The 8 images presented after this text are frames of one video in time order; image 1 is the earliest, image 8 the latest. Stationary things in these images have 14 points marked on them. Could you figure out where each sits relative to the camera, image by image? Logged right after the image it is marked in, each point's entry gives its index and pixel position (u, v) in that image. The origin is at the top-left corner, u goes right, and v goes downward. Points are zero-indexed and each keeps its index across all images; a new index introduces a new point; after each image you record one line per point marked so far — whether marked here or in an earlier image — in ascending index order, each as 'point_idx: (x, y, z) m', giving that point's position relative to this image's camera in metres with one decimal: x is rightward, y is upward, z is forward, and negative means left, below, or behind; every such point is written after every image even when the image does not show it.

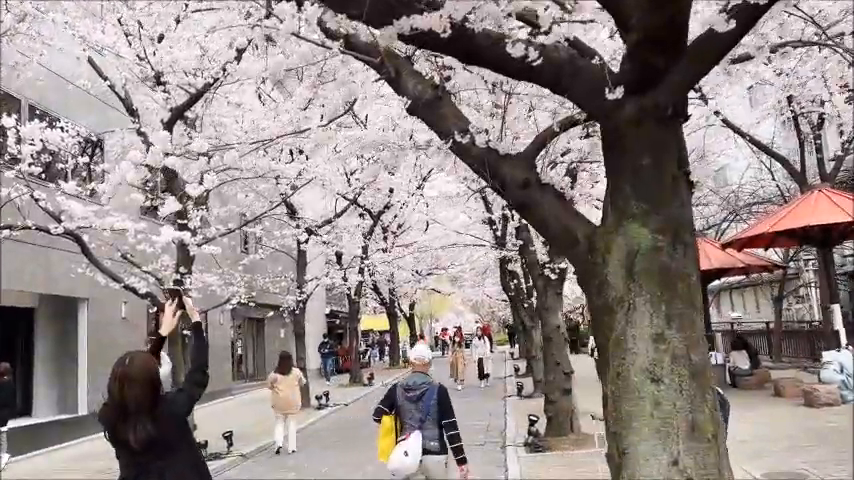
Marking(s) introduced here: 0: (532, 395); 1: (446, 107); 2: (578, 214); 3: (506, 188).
0: (+2.8, -4.2, +18.7) m
1: (+0.1, +1.0, +5.2) m
2: (+1.0, +0.2, +4.6) m
3: (+0.5, +0.4, +4.8) m
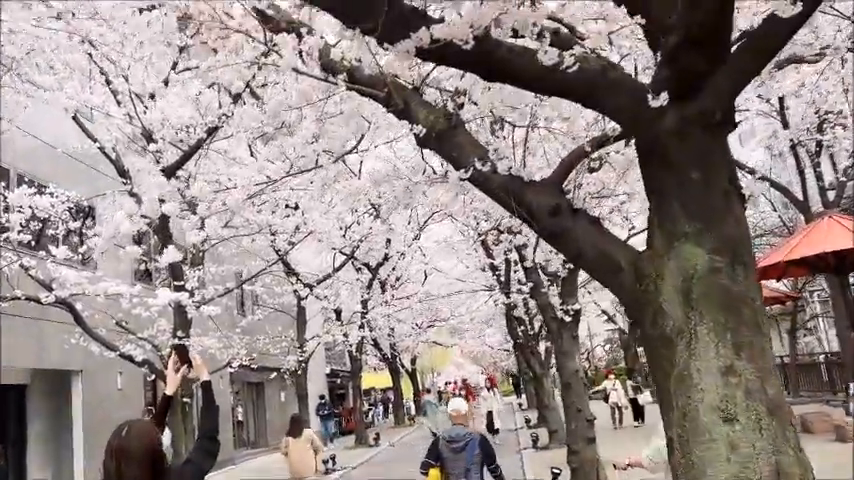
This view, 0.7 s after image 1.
0: (+3.1, -5.3, +18.0) m
1: (+0.2, +0.7, +4.9) m
2: (+1.2, 0.0, +4.2) m
3: (+0.7, +0.2, +4.4) m
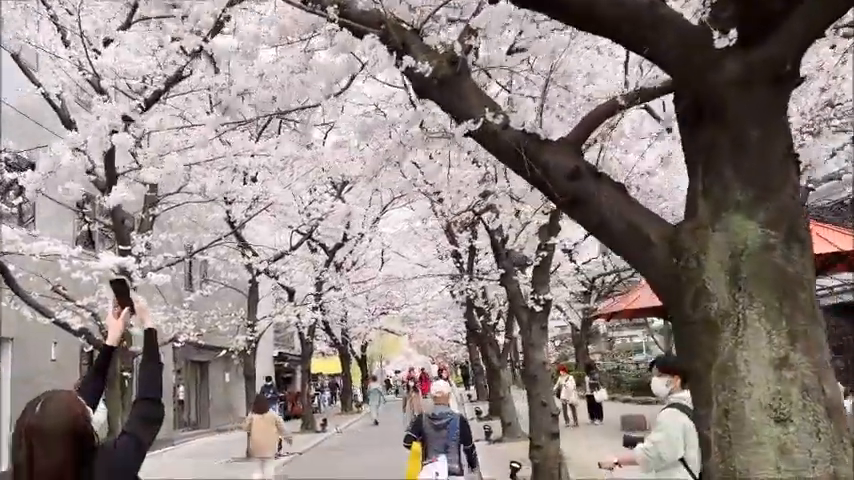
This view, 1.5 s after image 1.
0: (+1.9, -5.1, +17.6) m
1: (+0.2, +1.0, +4.3) m
2: (+1.2, +0.2, +3.7) m
3: (+0.7, +0.3, +3.9) m
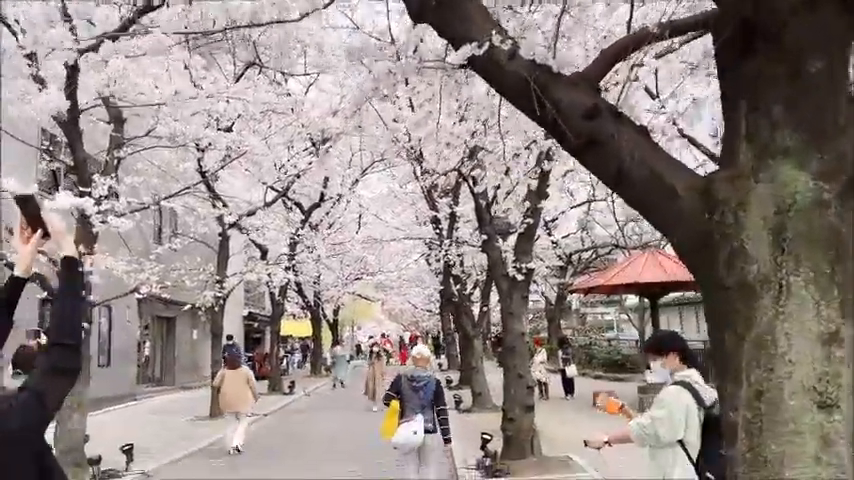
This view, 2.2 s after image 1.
0: (+1.1, -4.2, +17.3) m
1: (+0.2, +1.2, +3.7) m
2: (+1.1, +0.4, +3.2) m
3: (+0.7, +0.6, +3.3) m
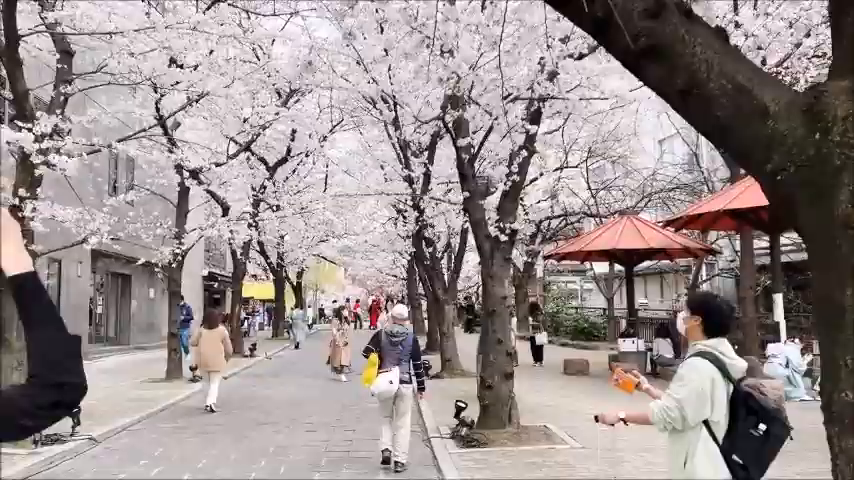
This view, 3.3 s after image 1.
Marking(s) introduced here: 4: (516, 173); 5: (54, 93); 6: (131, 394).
0: (+0.3, -3.3, +16.8) m
1: (+0.3, +1.5, +2.9) m
2: (+1.2, +0.6, +2.5) m
3: (+0.7, +0.9, +2.6) m
4: (+1.3, +1.0, +10.0) m
5: (-5.1, +2.0, +9.5) m
6: (-6.0, -3.1, +14.0) m
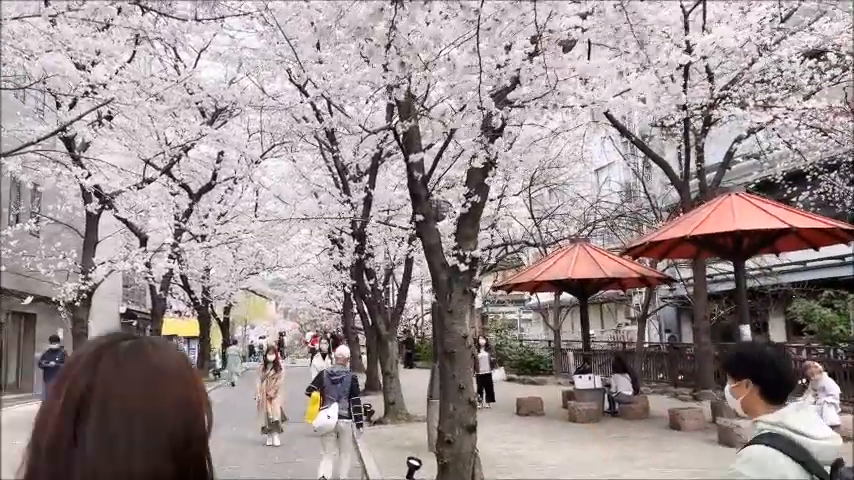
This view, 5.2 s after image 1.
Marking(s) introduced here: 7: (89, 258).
0: (-0.9, -4.0, +15.3) m
1: (+0.3, +1.5, +1.7) m
2: (+1.2, +0.6, +1.3) m
3: (+0.8, +0.8, +1.4) m
4: (+0.6, +0.6, +8.8) m
5: (-5.7, +1.6, +7.7) m
6: (-6.9, -3.7, +11.8) m
7: (-7.3, -0.4, +14.9) m
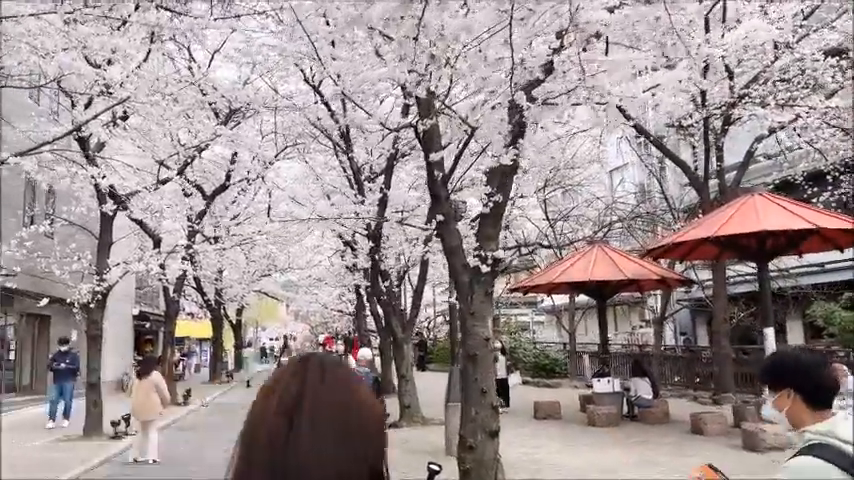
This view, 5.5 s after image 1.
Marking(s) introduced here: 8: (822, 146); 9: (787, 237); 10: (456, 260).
0: (-0.6, -4.0, +15.1) m
1: (+0.5, +1.5, +1.5) m
2: (+1.4, +0.6, +1.1) m
3: (+0.9, +0.8, +1.2) m
4: (+0.9, +0.6, +8.6) m
5: (-5.5, +1.6, +7.6) m
6: (-6.6, -3.7, +11.8) m
7: (-6.9, -0.4, +14.8) m
8: (+10.0, +2.4, +17.6) m
9: (+6.4, 0.0, +12.4) m
10: (+0.4, -0.2, +8.6) m
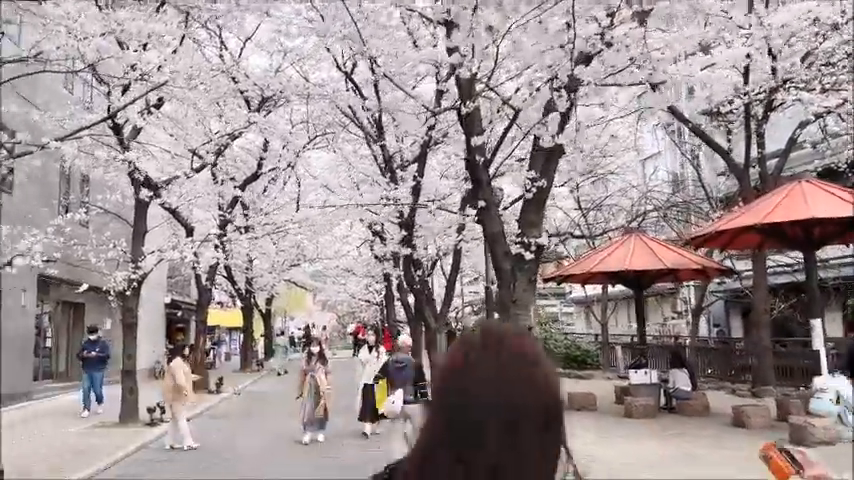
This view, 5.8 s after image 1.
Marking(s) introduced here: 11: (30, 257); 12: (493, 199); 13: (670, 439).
0: (+0.1, -3.8, +15.0) m
1: (+0.7, +1.6, +1.3) m
2: (+1.6, +0.7, +0.9) m
3: (+1.1, +0.9, +1.0) m
4: (+1.4, +0.7, +8.4) m
5: (-5.0, +1.8, +7.6) m
6: (-6.0, -3.5, +11.9) m
7: (-6.2, -0.2, +14.9) m
8: (+10.8, +2.7, +17.0) m
9: (+7.0, +0.2, +11.9) m
10: (+0.9, -0.1, +8.4) m
11: (-6.0, -0.3, +10.6) m
12: (+0.8, +0.5, +8.5) m
13: (+4.2, -3.5, +12.1) m
